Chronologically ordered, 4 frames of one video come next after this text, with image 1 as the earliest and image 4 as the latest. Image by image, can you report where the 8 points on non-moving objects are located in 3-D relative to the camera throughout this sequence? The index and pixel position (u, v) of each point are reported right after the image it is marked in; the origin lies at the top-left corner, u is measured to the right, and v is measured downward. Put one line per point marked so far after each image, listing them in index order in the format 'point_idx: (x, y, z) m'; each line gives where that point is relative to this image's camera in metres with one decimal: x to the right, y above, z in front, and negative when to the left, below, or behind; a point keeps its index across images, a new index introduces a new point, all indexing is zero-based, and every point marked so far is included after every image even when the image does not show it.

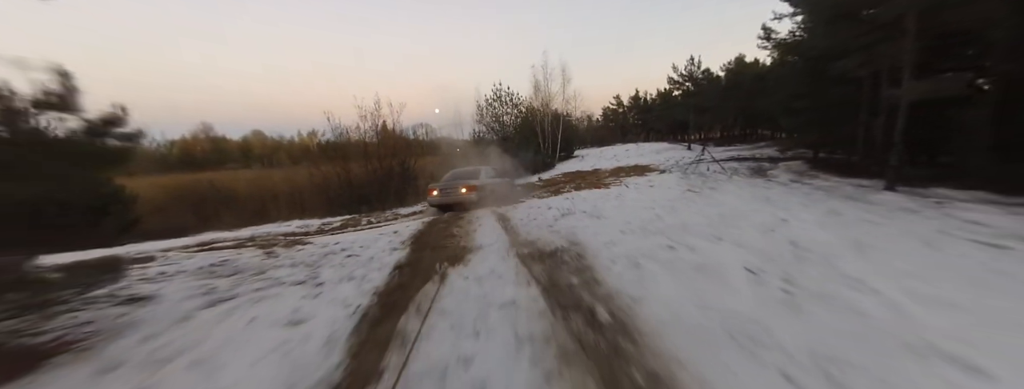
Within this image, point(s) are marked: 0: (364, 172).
0: (-7.3, +1.1, +12.8) m
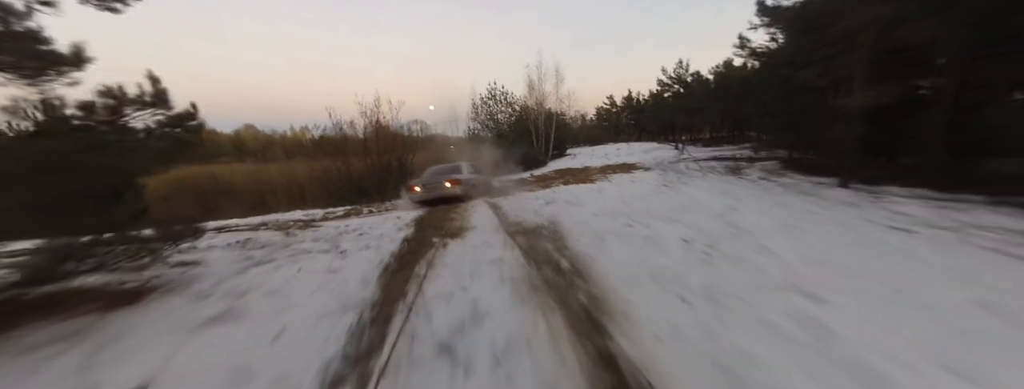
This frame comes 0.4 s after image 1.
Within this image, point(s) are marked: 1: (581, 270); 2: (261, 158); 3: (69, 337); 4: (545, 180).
0: (-7.7, +1.5, +13.3) m
1: (+0.7, -0.8, +2.8) m
2: (-15.5, +2.2, +16.0) m
3: (-3.2, -1.0, +1.9) m
4: (+1.8, +0.8, +14.3) m
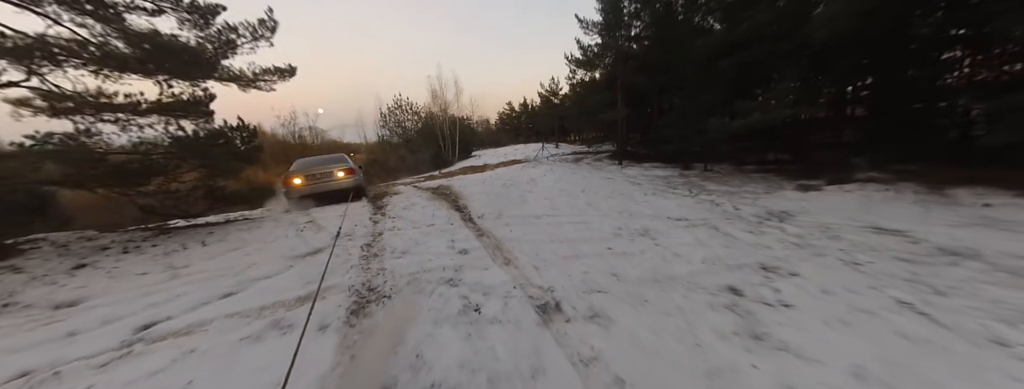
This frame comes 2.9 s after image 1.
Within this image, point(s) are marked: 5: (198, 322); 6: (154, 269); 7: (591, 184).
0: (-12.9, +1.2, +14.3) m
1: (-1.5, 0.0, +7.0) m
2: (-21.3, +1.2, +14.4) m
3: (-4.9, -0.5, +4.9) m
4: (-4.3, +1.4, +18.2) m
5: (-3.0, -1.2, +2.4) m
6: (-4.8, -1.0, +3.5) m
7: (+2.8, +0.4, +9.2) m
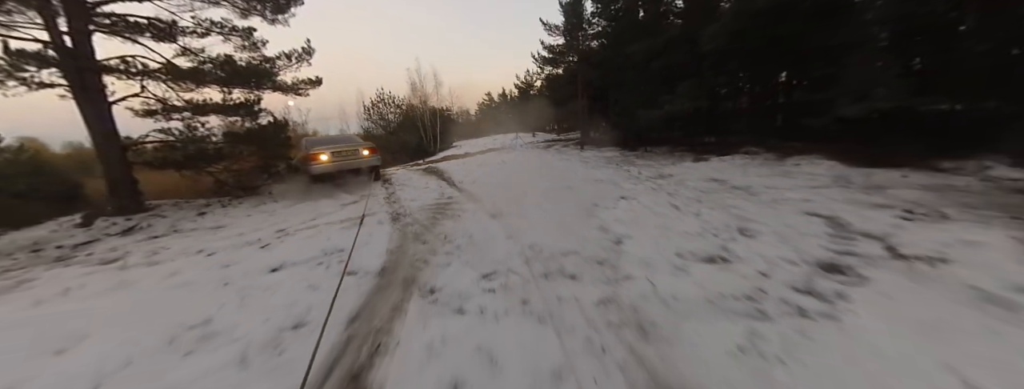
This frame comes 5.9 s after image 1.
0: (-14.6, +1.8, +15.6) m
1: (-2.6, +0.9, +9.2) m
2: (-22.9, +1.5, +15.1) m
3: (-5.8, +0.1, +6.9) m
4: (-6.2, +2.5, +20.2) m
5: (-3.6, -0.6, +4.6) m
6: (-5.5, -0.4, +5.5) m
7: (+1.6, +1.4, +11.8) m
